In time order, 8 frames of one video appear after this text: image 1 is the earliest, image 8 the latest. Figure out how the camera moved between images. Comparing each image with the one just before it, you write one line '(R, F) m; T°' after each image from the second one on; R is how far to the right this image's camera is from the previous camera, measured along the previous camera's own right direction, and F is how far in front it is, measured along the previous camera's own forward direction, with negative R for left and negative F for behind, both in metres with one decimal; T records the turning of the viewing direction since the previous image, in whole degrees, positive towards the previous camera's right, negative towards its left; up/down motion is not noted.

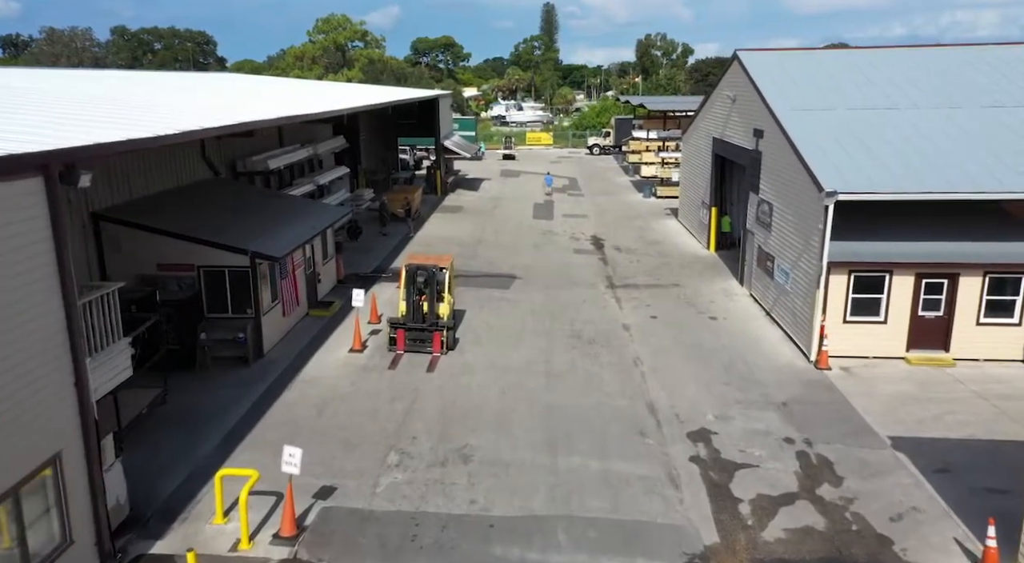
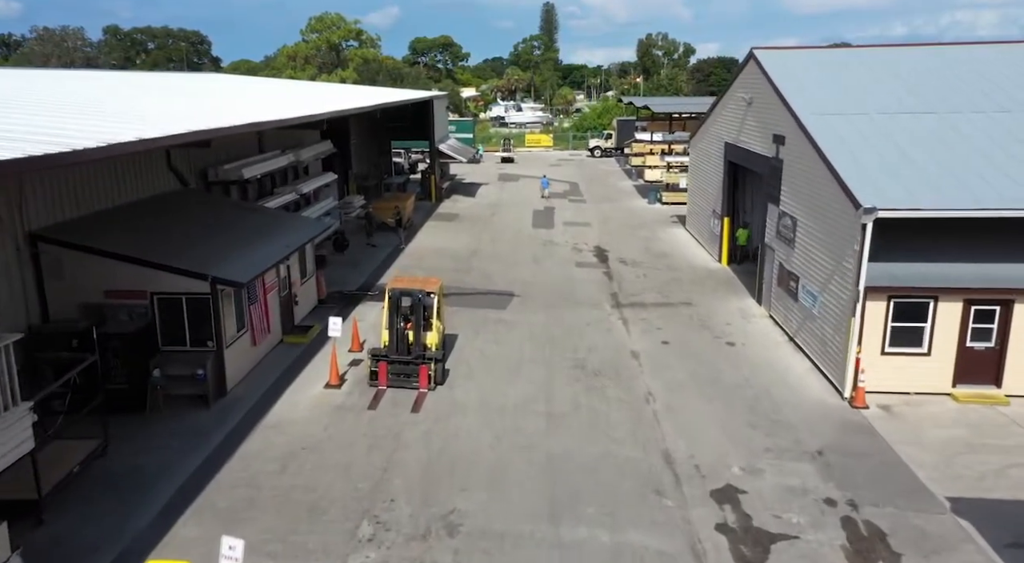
(+0.1, +1.7) m; 0°
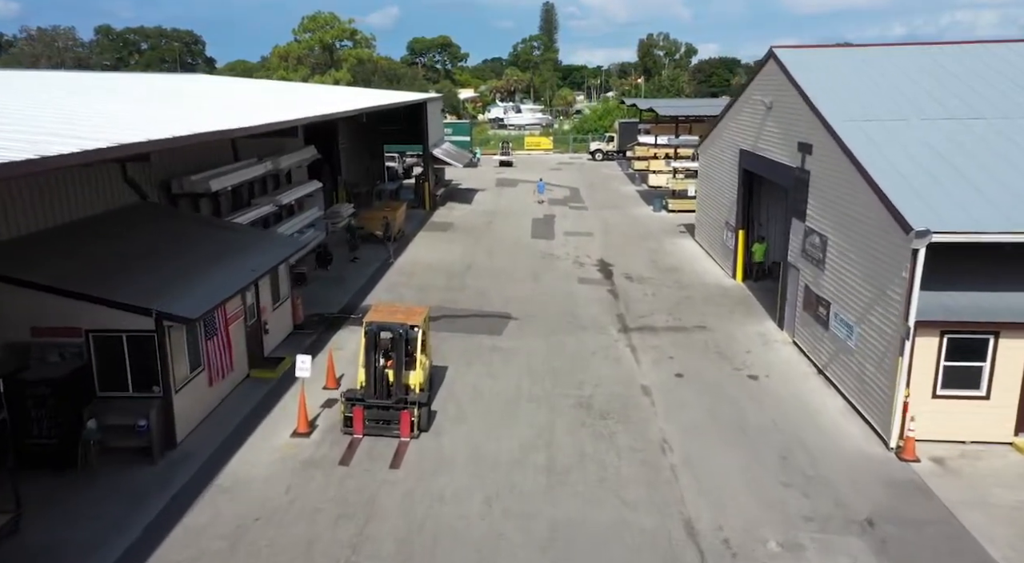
(+0.1, +1.8) m; 0°
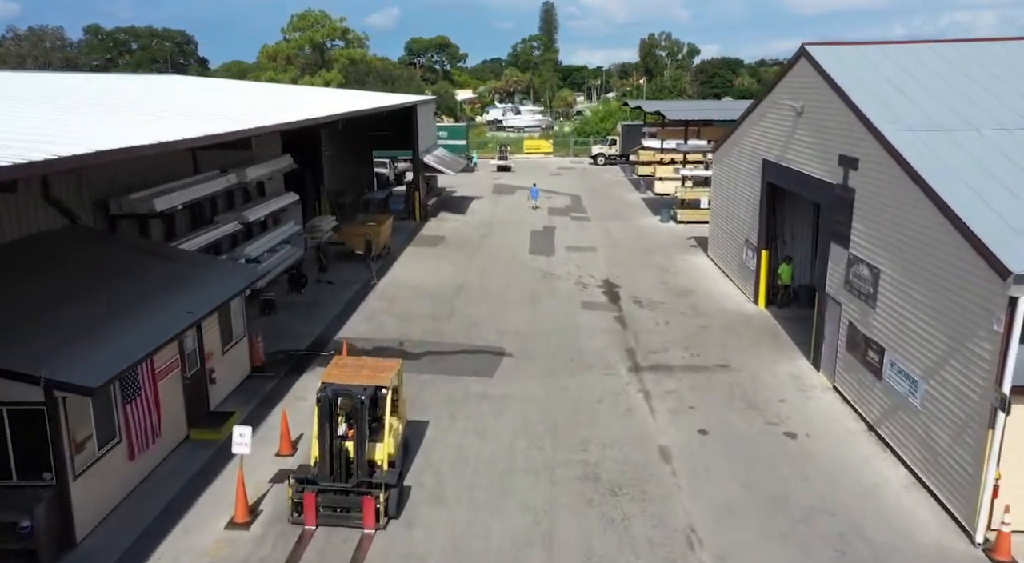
(+0.1, +2.3) m; 0°
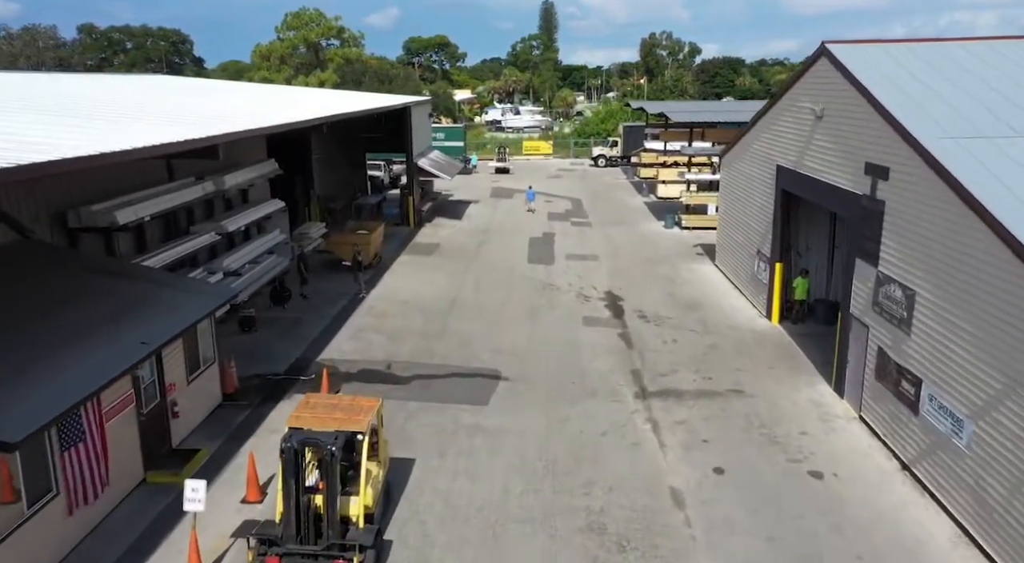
(+0.1, +1.2) m; 0°
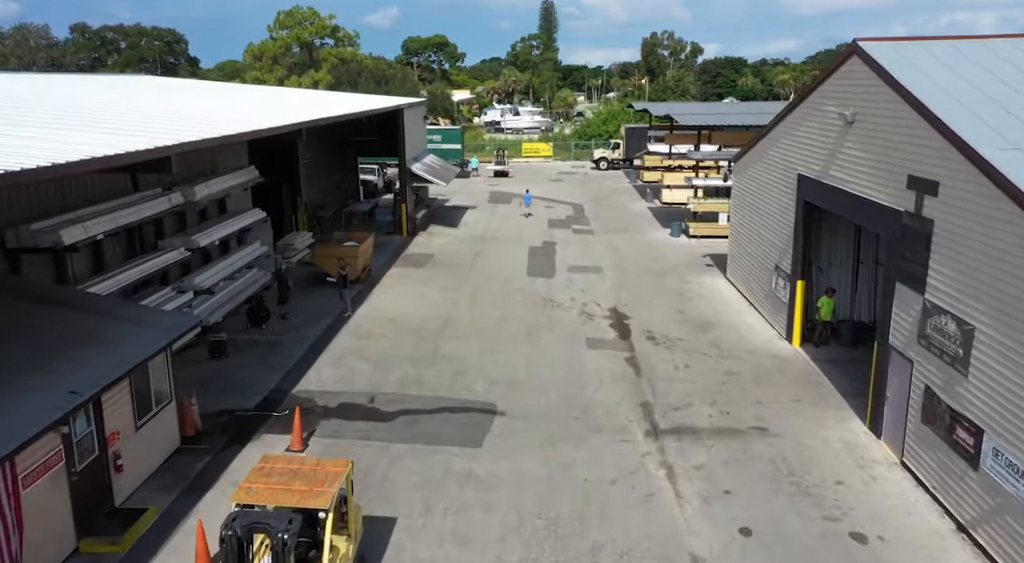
(+0.1, +1.5) m; 0°
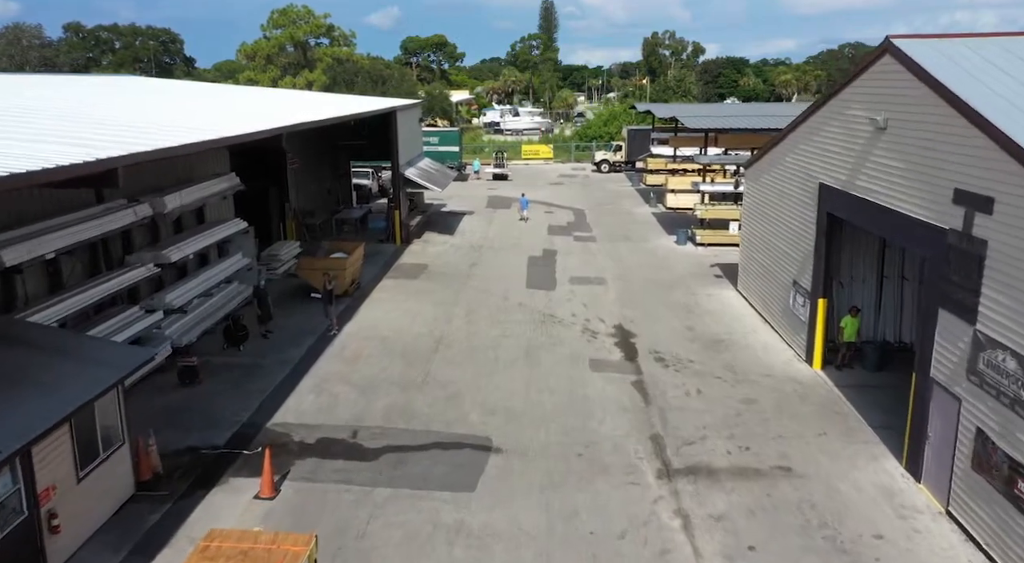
(+0.1, +1.3) m; 0°
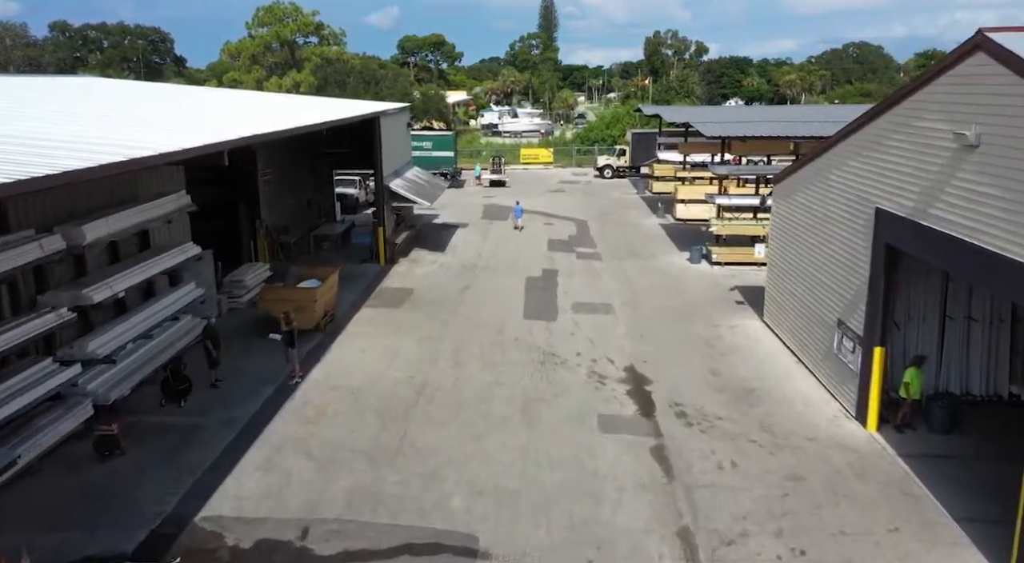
(+0.1, +2.6) m; 0°
